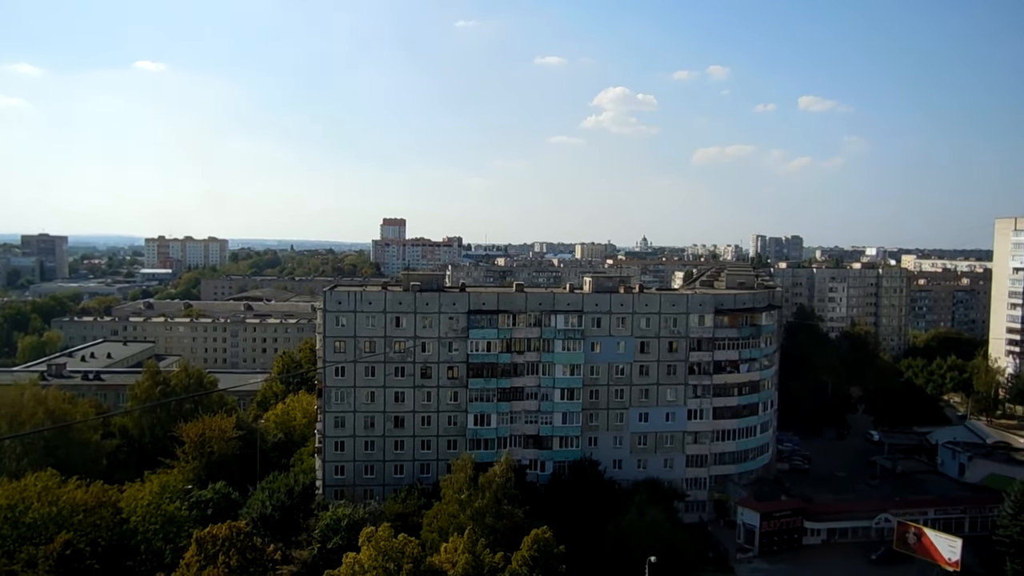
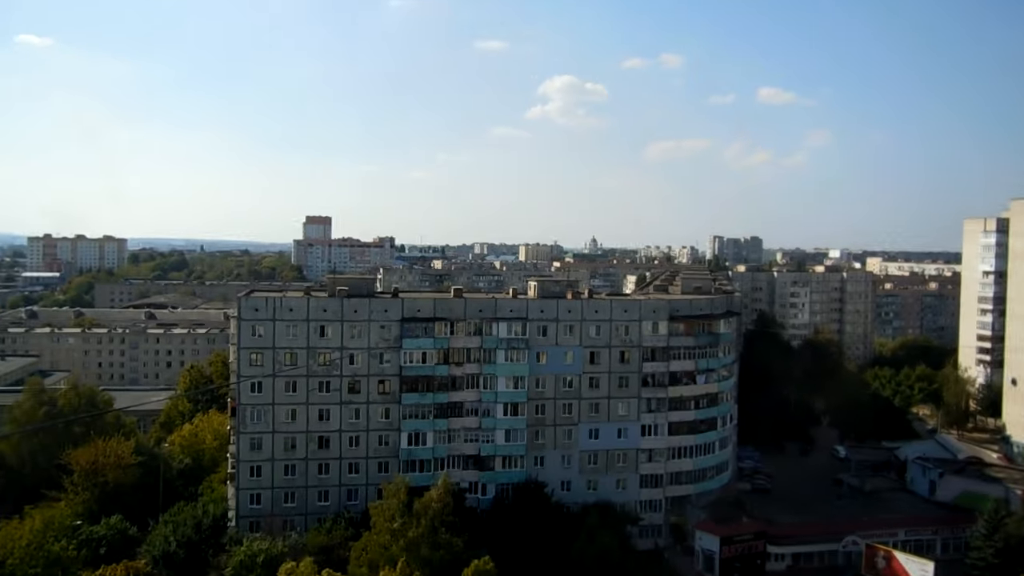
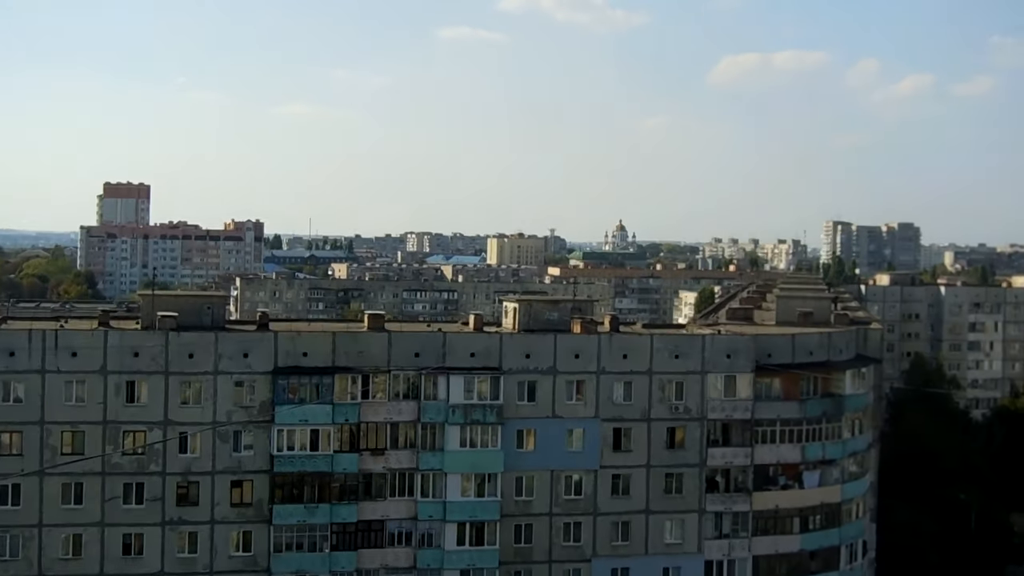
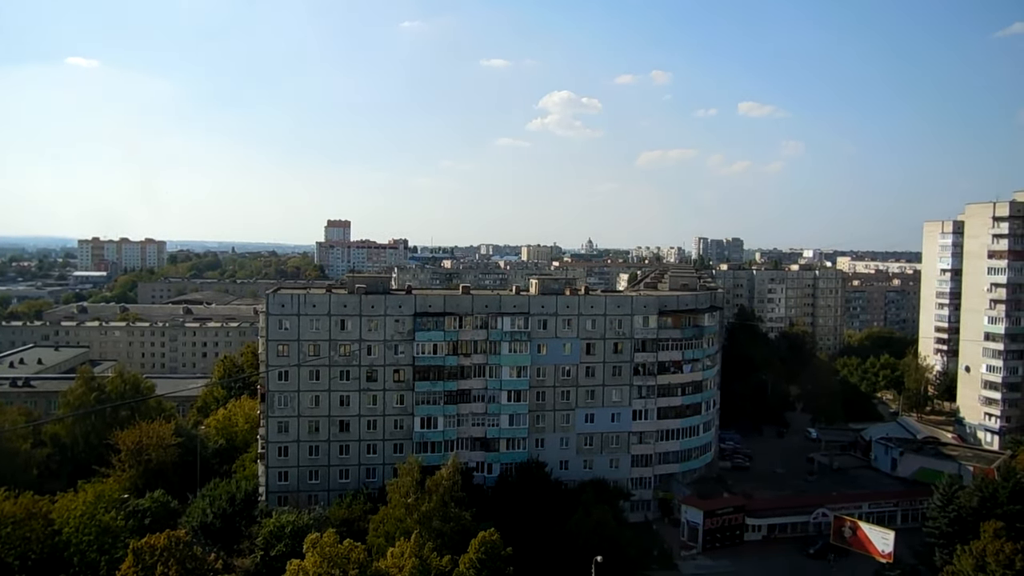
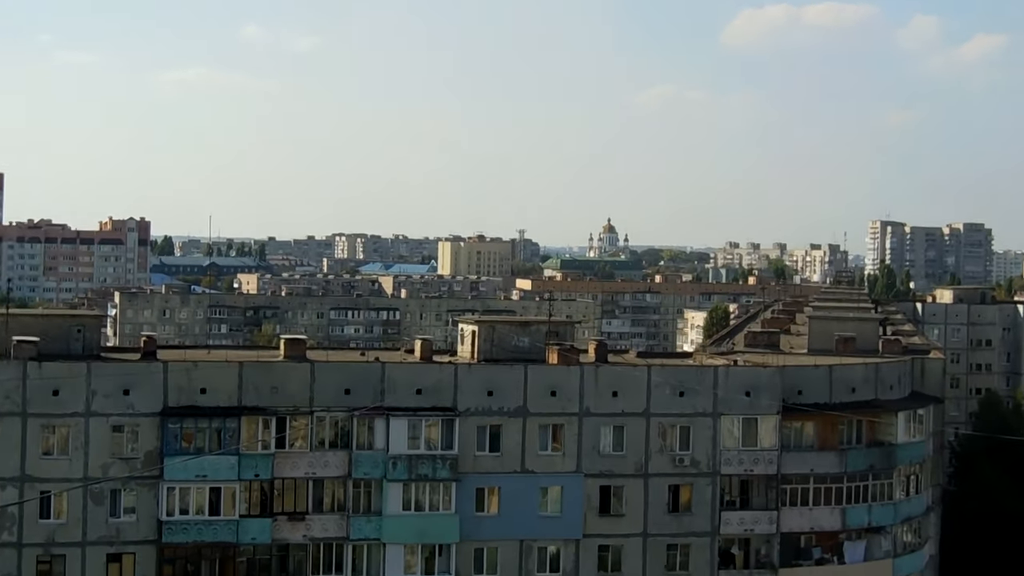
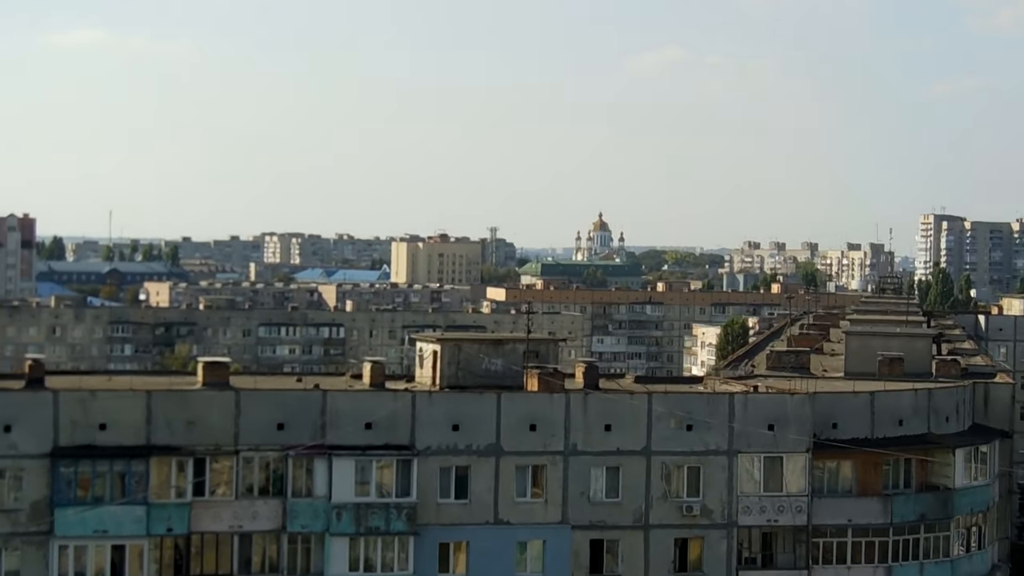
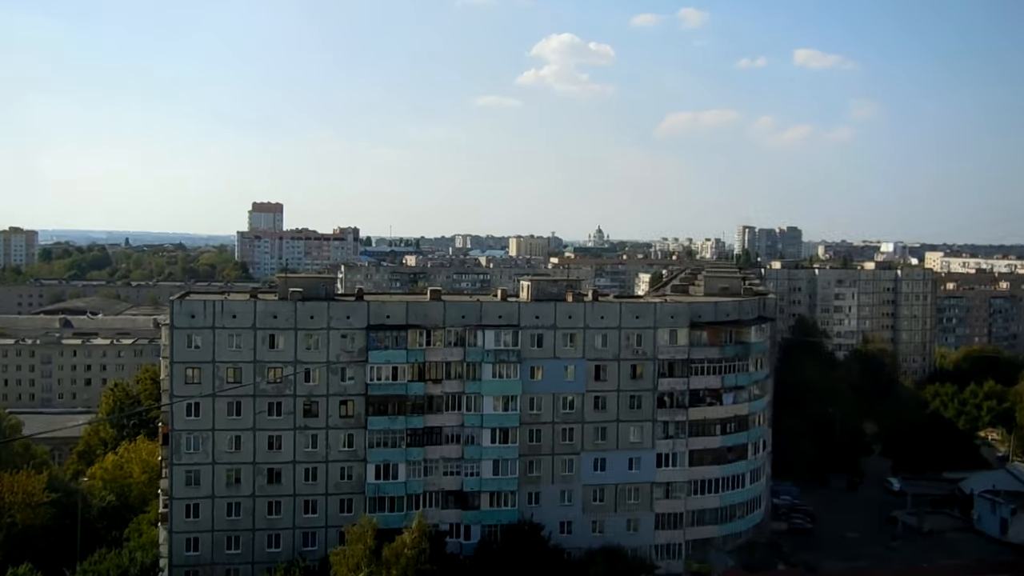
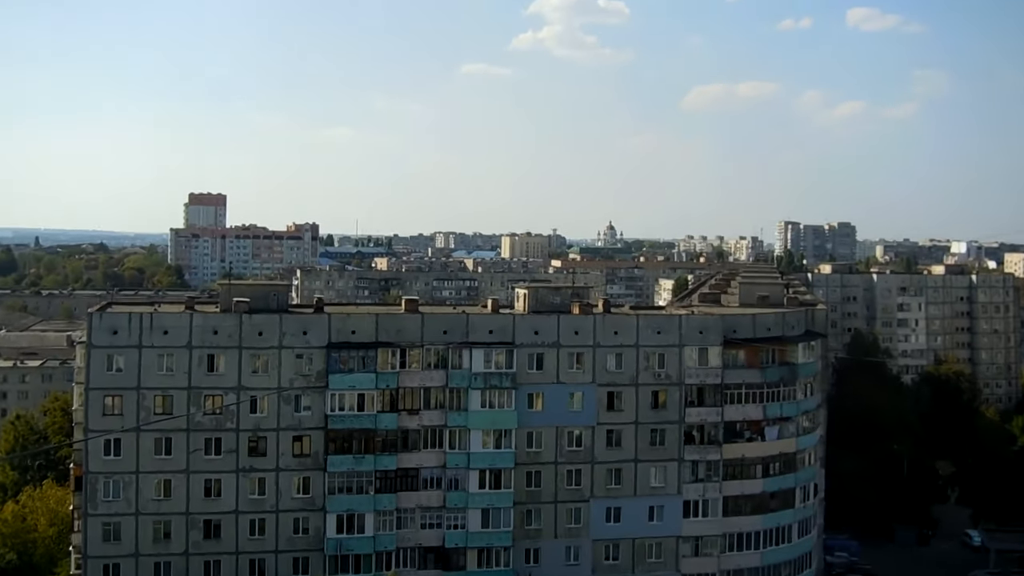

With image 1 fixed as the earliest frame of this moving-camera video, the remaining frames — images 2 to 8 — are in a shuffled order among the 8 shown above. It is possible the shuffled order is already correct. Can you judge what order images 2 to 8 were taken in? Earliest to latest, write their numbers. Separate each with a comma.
4, 2, 7, 8, 3, 5, 6
